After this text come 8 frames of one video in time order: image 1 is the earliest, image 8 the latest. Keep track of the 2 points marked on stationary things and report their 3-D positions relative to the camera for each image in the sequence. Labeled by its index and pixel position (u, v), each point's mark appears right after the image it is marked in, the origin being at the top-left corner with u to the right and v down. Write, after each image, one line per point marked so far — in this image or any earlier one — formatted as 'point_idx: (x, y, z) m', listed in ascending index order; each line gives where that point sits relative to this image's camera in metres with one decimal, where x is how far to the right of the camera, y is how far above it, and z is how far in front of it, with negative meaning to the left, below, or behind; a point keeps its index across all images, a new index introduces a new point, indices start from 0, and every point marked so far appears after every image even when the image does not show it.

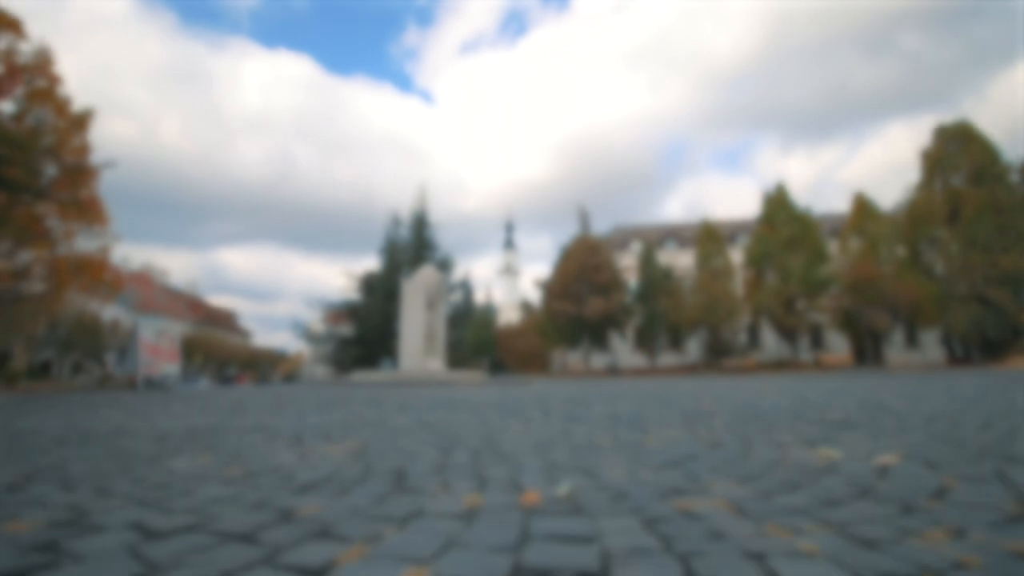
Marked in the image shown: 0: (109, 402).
0: (-7.1, -1.9, +9.8) m
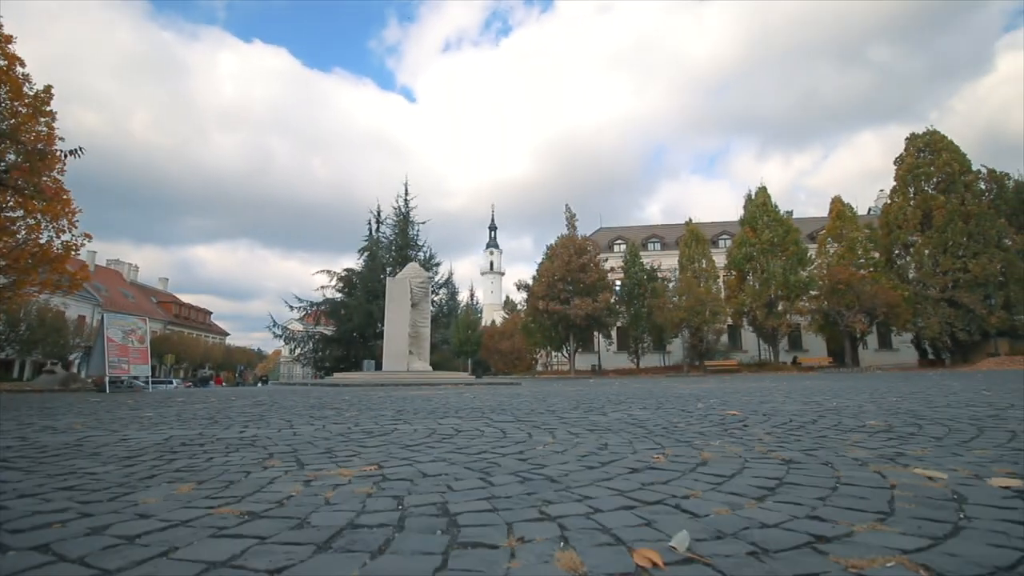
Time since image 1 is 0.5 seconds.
0: (-7.2, -1.8, +9.1) m
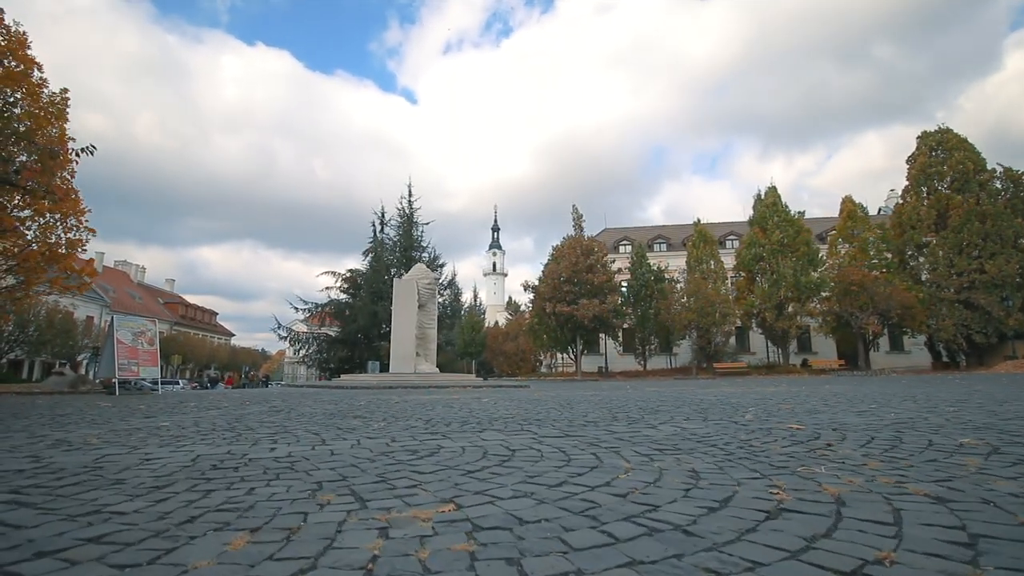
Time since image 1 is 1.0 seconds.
0: (-6.8, -1.9, +8.8) m
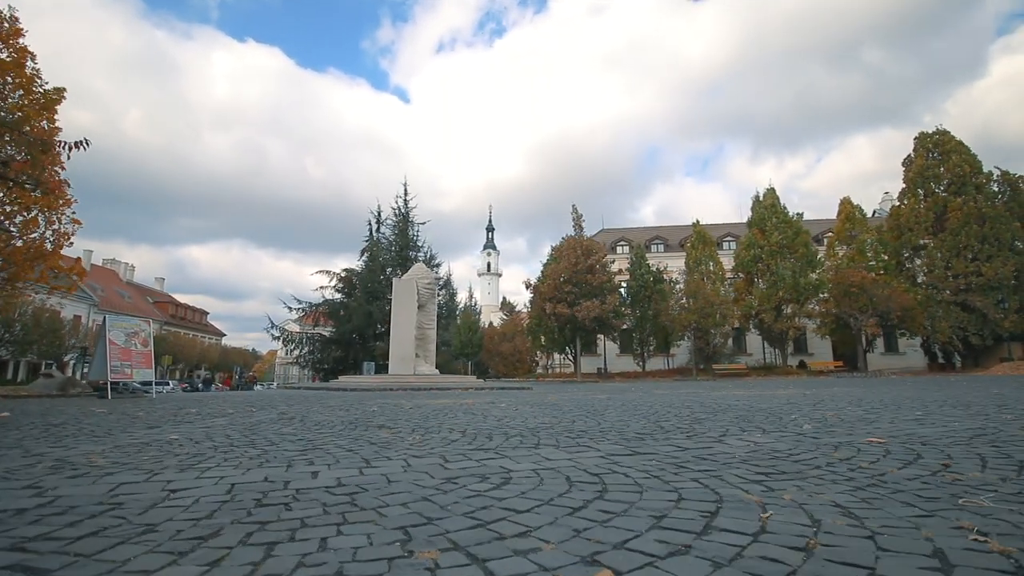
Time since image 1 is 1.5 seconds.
0: (-6.5, -1.8, +8.2) m
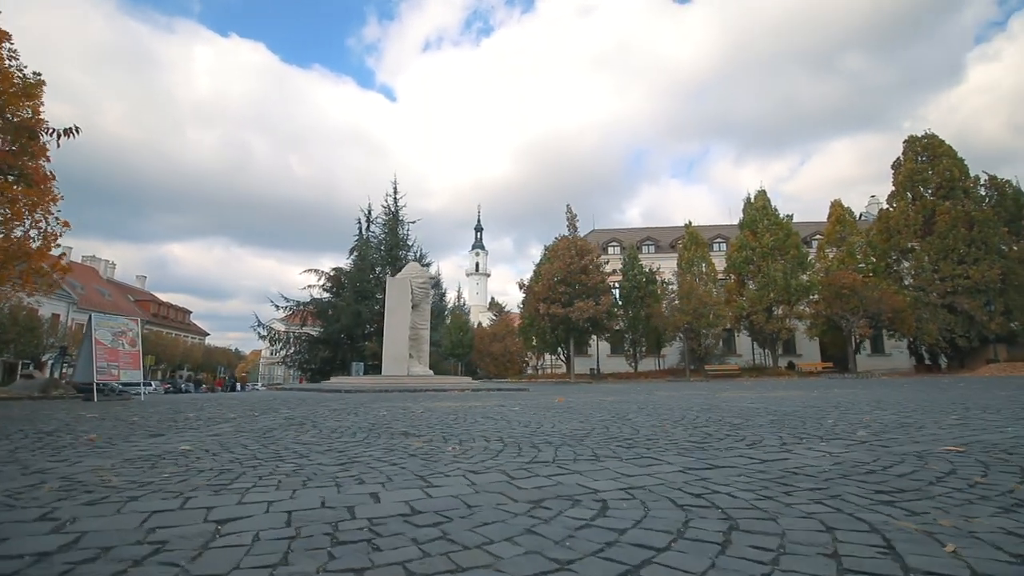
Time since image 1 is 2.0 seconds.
0: (-6.2, -1.8, +7.6) m
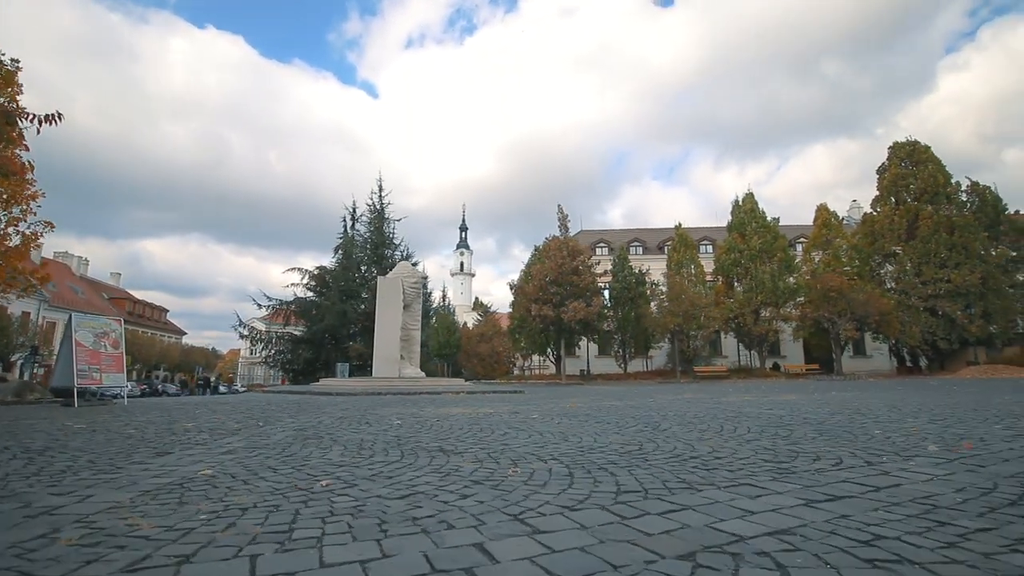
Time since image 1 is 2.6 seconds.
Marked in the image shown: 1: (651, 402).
0: (-5.9, -1.7, +7.0) m
1: (+3.5, -2.9, +14.1) m
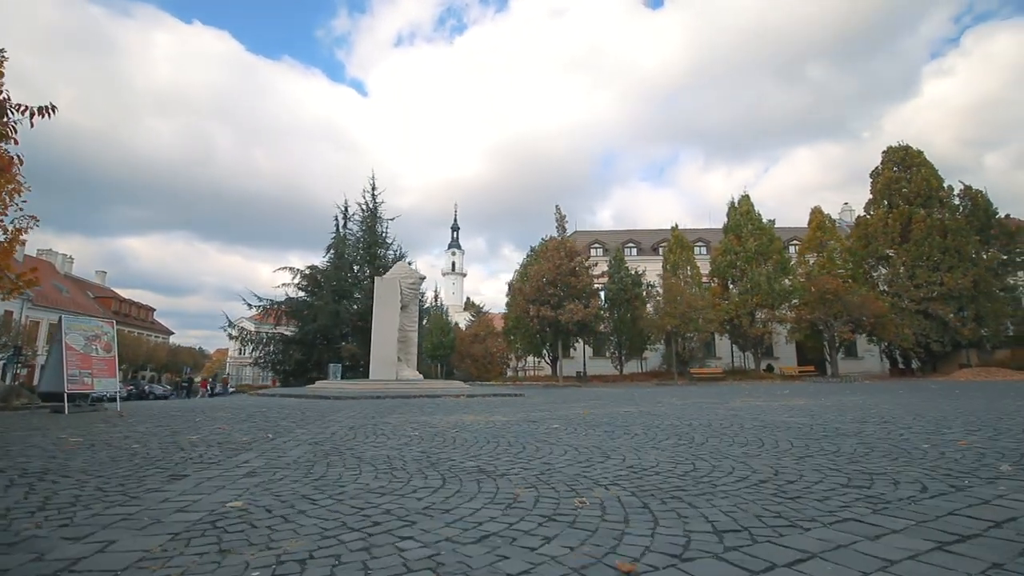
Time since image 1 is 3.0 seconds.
0: (-5.5, -1.8, +6.5) m
1: (+3.7, -3.0, +13.8) m
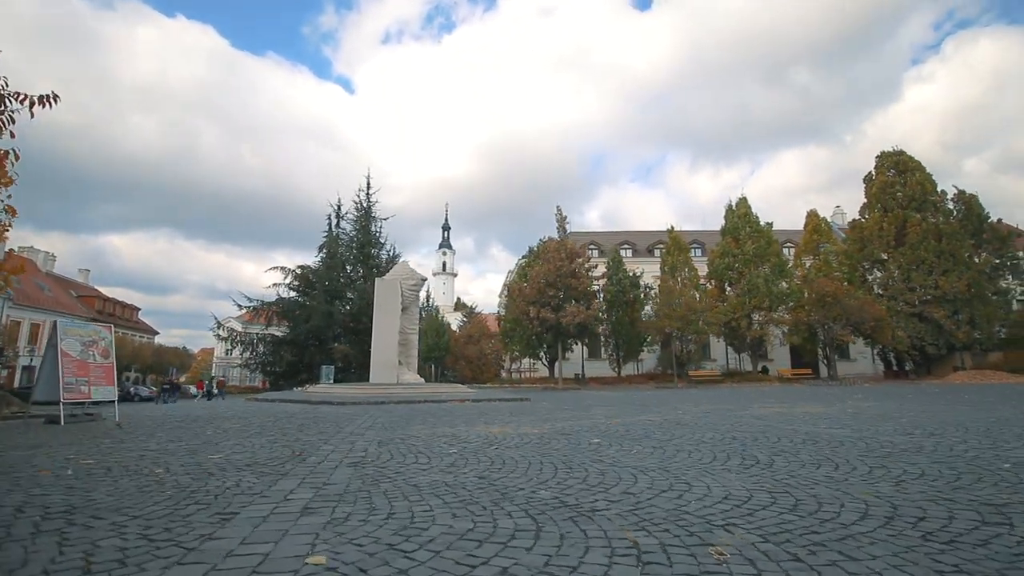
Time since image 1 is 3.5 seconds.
0: (-4.9, -1.8, +5.9) m
1: (+4.1, -3.1, +13.4) m
